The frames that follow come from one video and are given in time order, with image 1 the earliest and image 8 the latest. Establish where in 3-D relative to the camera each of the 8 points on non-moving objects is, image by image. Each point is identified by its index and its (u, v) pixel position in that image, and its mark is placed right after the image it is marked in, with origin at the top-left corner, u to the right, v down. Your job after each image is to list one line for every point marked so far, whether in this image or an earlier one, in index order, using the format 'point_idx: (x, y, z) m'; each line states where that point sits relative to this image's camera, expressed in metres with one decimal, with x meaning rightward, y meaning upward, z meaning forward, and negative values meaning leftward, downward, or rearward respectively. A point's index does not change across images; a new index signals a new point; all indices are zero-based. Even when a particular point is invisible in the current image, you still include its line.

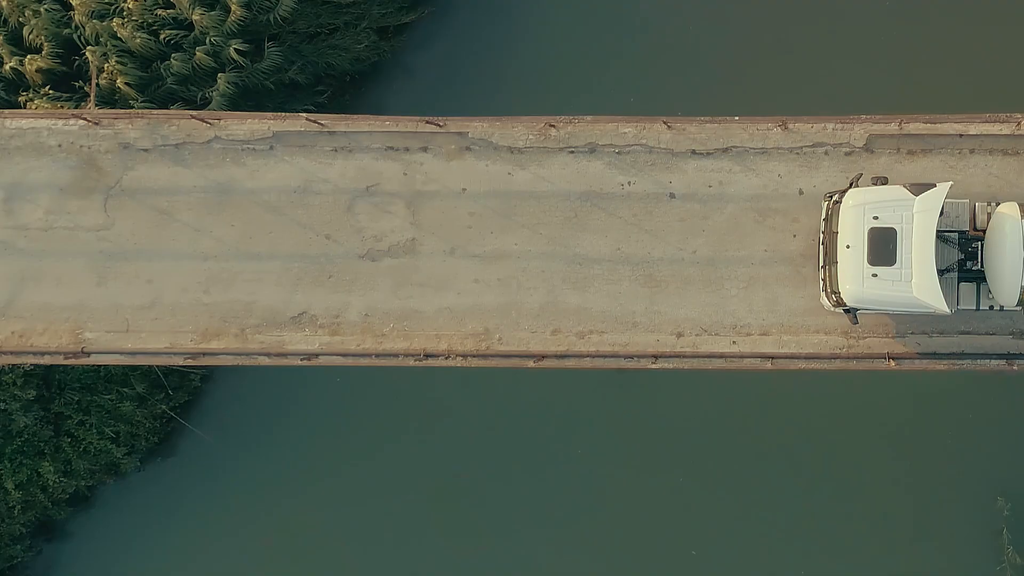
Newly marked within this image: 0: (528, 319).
0: (+0.3, -0.7, +14.5) m
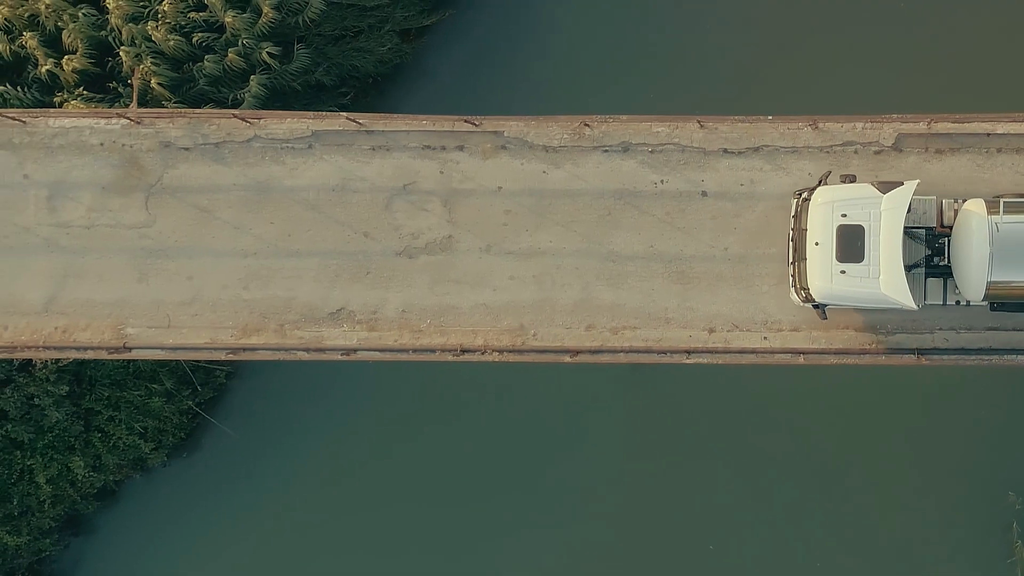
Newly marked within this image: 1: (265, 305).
0: (+1.1, -0.6, +14.8) m
1: (-5.4, -0.4, +14.8) m
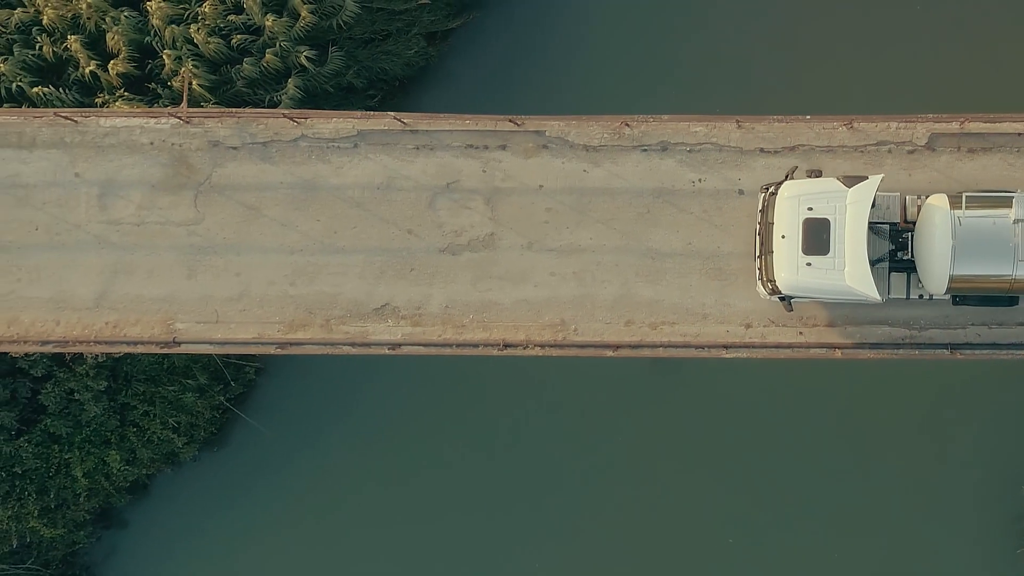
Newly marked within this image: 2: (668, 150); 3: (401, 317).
0: (+2.0, -0.5, +15.1) m
1: (-4.5, -0.3, +15.2) m
2: (+3.5, +3.1, +15.2) m
3: (-2.5, -0.6, +15.1) m
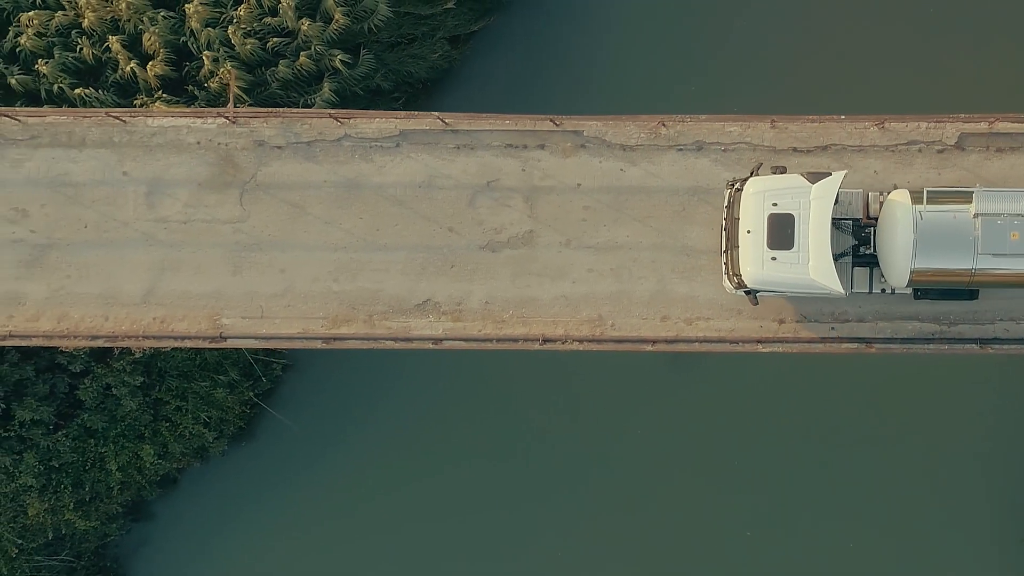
0: (+2.9, -0.4, +15.4) m
1: (-3.6, -0.2, +15.5) m
2: (+4.4, +3.2, +15.5) m
3: (-1.6, -0.6, +15.5) m
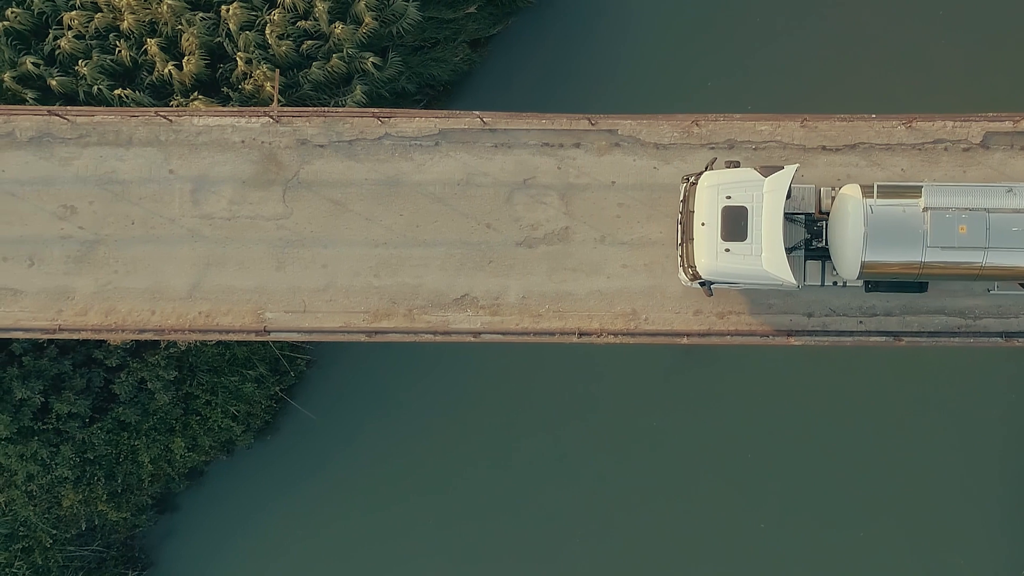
0: (+3.8, -0.3, +15.9) m
1: (-2.8, -0.1, +15.9) m
2: (+5.3, +3.3, +16.0) m
3: (-0.8, -0.4, +15.9) m
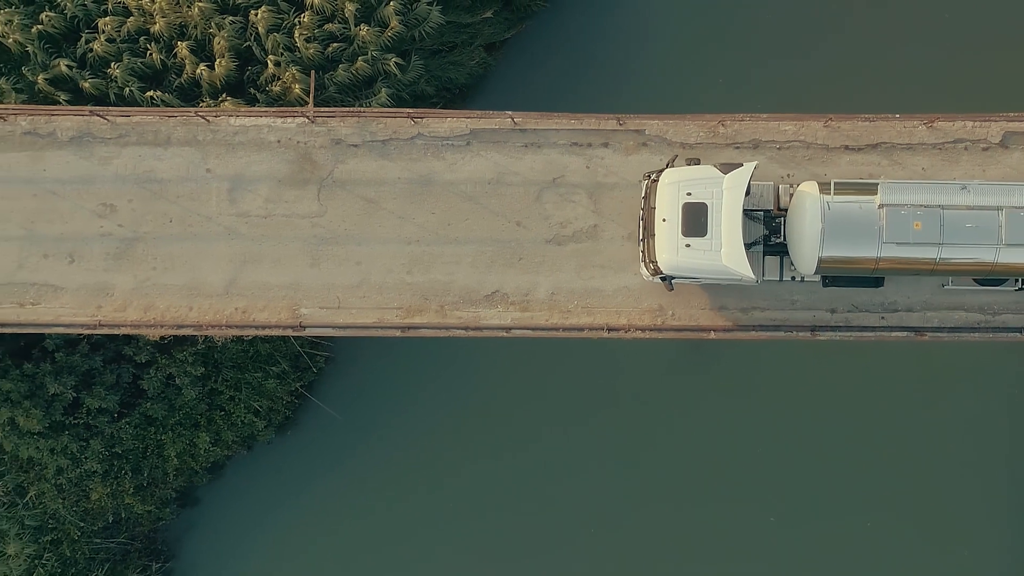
0: (+4.5, -0.2, +16.2) m
1: (-2.1, 0.0, +16.3) m
2: (+6.0, +3.4, +16.3) m
3: (0.0, -0.4, +16.3) m
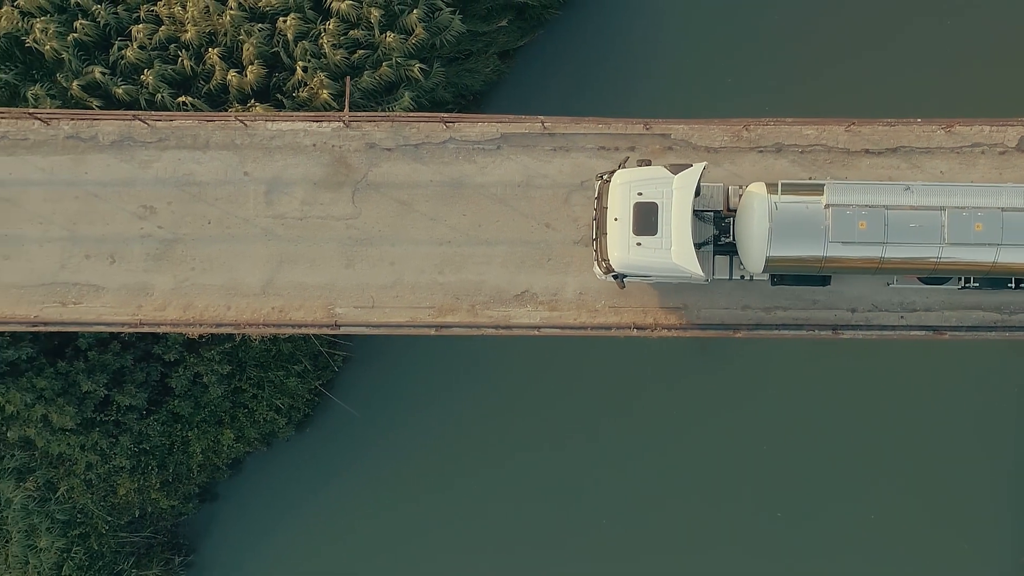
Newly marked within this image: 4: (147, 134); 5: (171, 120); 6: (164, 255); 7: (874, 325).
0: (+5.2, -0.2, +16.7) m
1: (-1.3, 0.0, +16.8) m
2: (+6.7, +3.4, +16.8) m
3: (+0.7, -0.4, +16.7) m
4: (-9.2, +3.9, +17.0) m
5: (-8.5, +4.2, +16.9) m
6: (-8.7, +0.8, +16.9) m
7: (+8.9, -0.9, +16.6) m
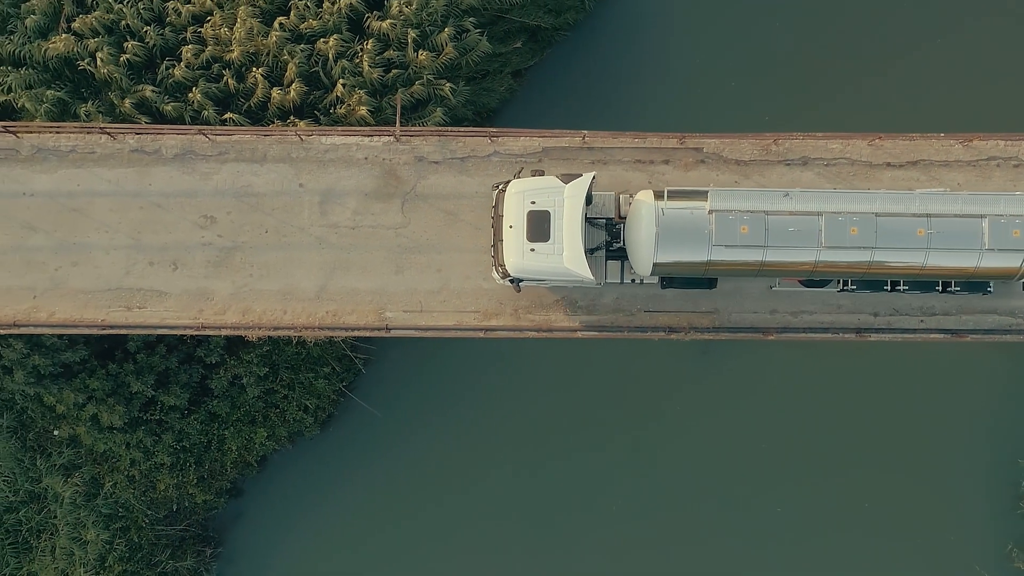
0: (+6.3, -0.4, +17.7) m
1: (-0.3, -0.1, +17.7) m
2: (+7.8, +3.3, +17.7) m
3: (+1.8, -0.5, +17.7) m
4: (-8.1, +3.7, +17.9) m
5: (-7.5, +4.1, +17.8) m
6: (-7.6, +0.7, +17.9) m
7: (+10.0, -1.0, +17.5) m
